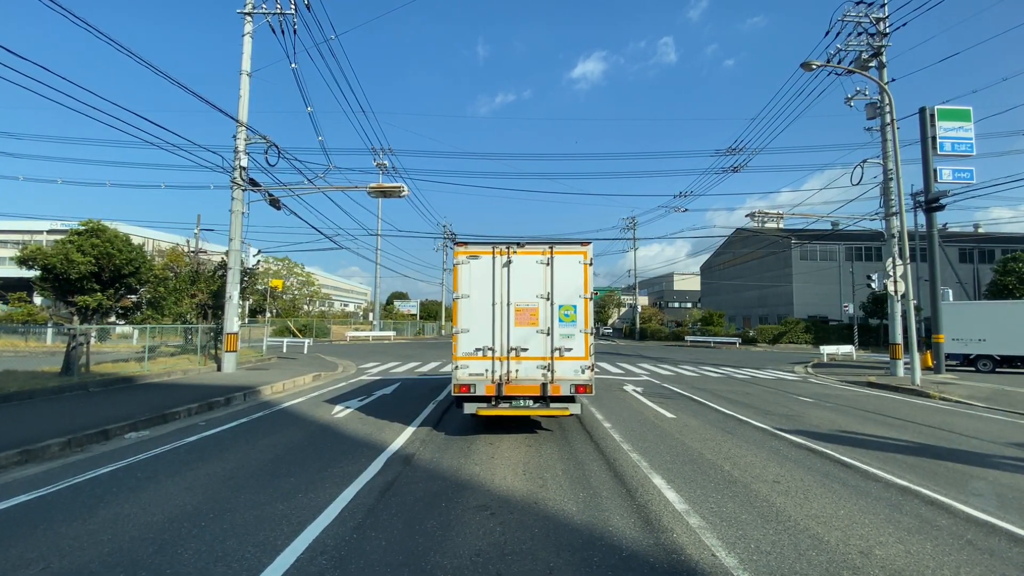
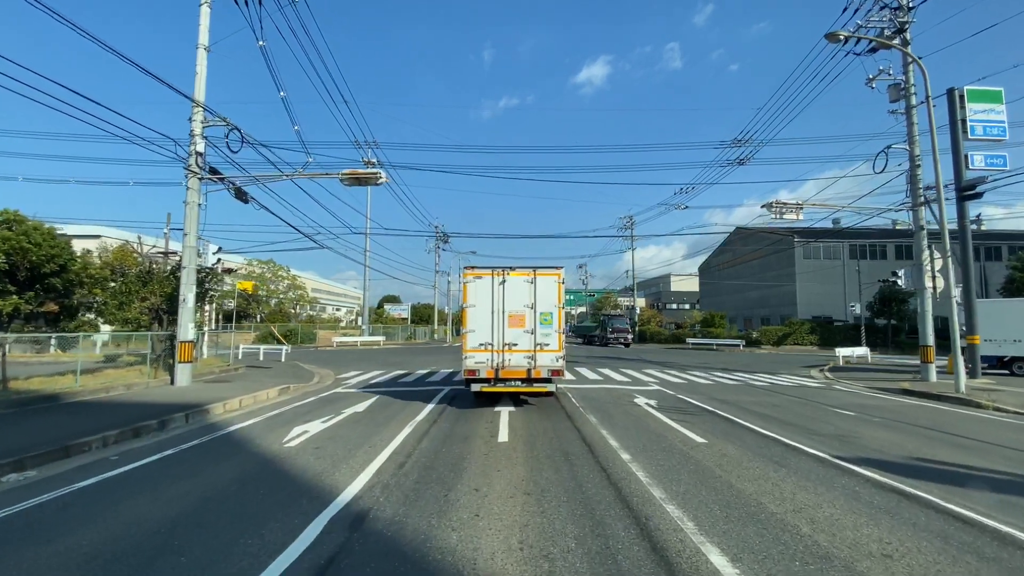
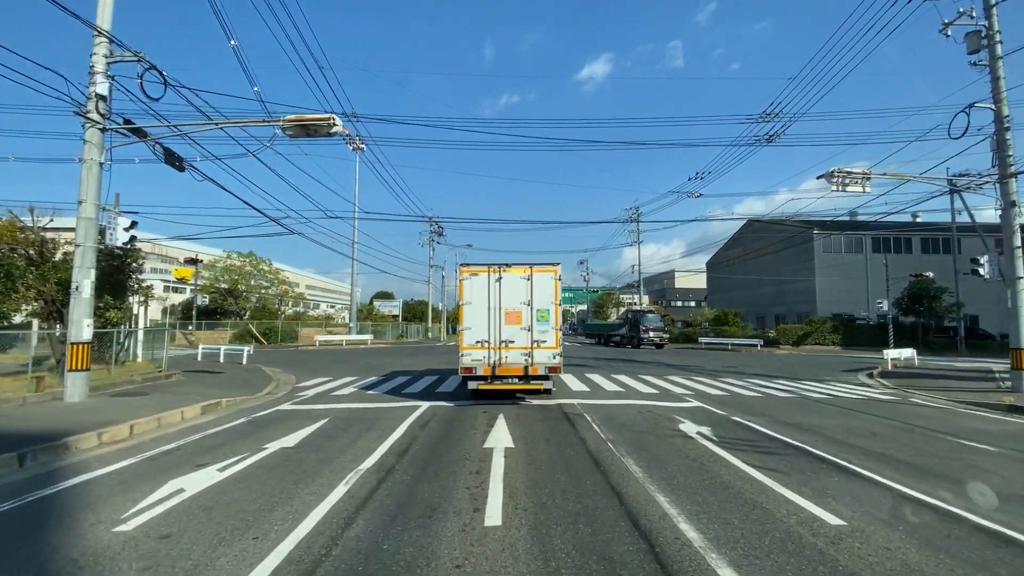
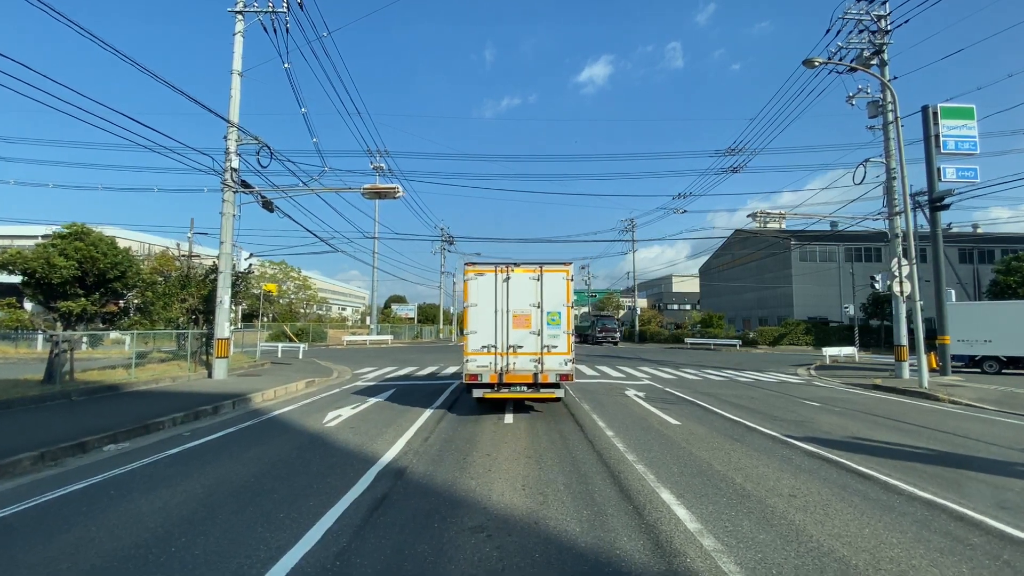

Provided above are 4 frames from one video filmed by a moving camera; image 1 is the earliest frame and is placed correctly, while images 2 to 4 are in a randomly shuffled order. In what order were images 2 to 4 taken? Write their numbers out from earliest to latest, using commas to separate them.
4, 2, 3
